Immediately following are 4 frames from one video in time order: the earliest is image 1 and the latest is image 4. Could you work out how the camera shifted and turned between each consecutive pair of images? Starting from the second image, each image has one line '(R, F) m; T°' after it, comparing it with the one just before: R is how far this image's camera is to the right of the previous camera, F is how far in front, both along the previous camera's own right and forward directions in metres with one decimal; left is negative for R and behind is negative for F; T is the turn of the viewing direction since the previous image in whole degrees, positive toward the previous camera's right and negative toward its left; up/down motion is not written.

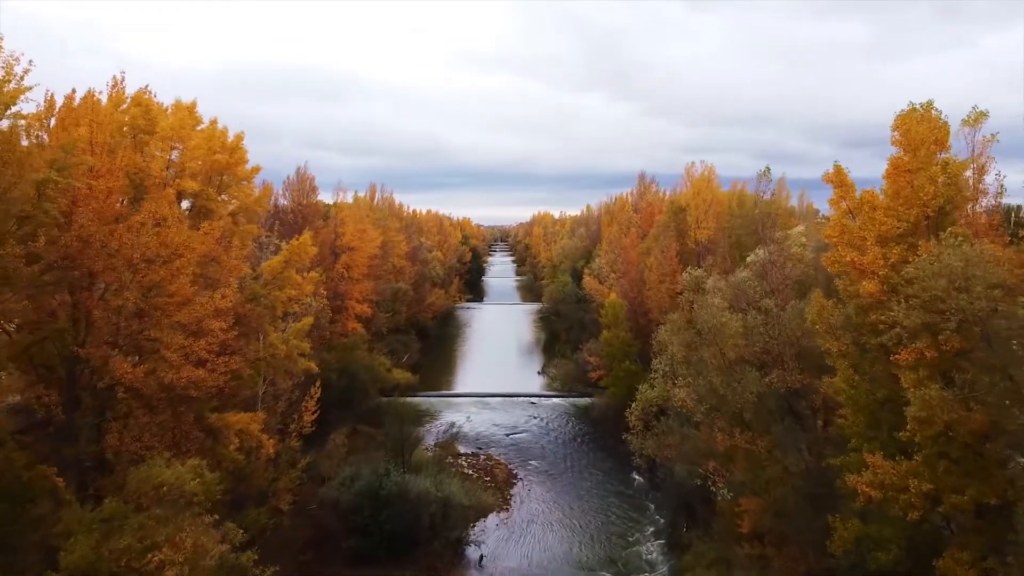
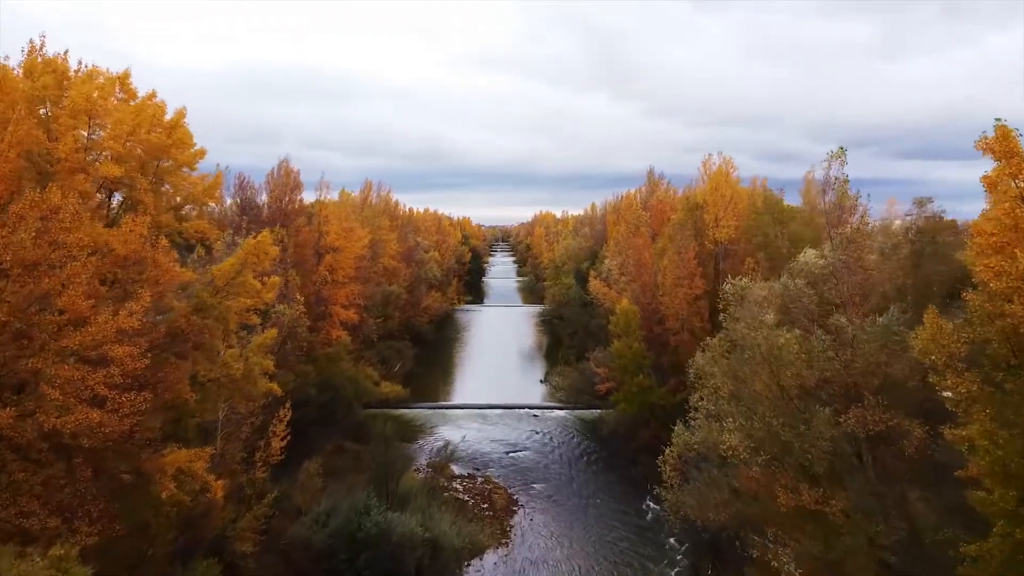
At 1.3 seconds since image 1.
(0.0, +2.6) m; 0°
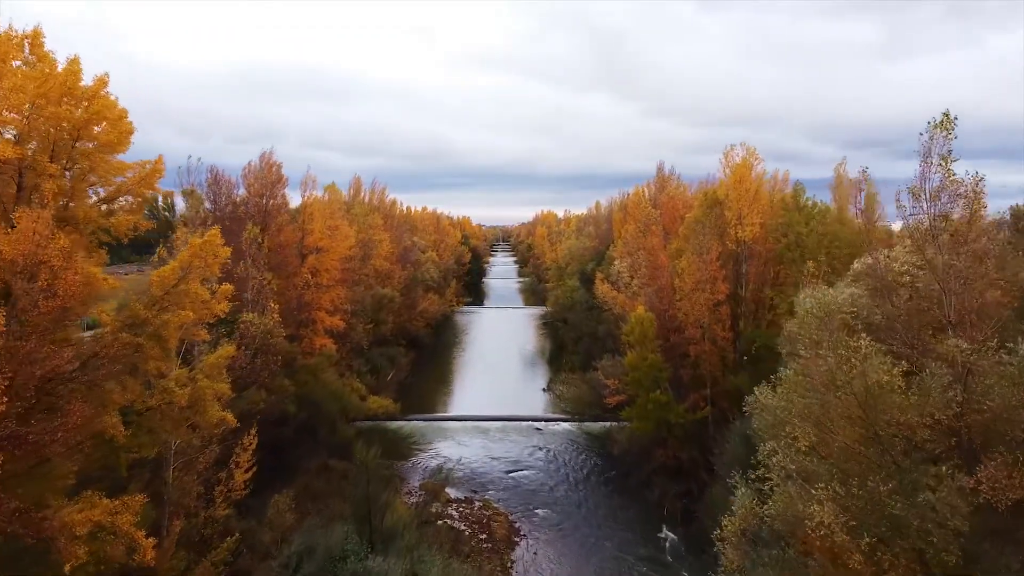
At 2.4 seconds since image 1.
(0.0, +2.4) m; 0°
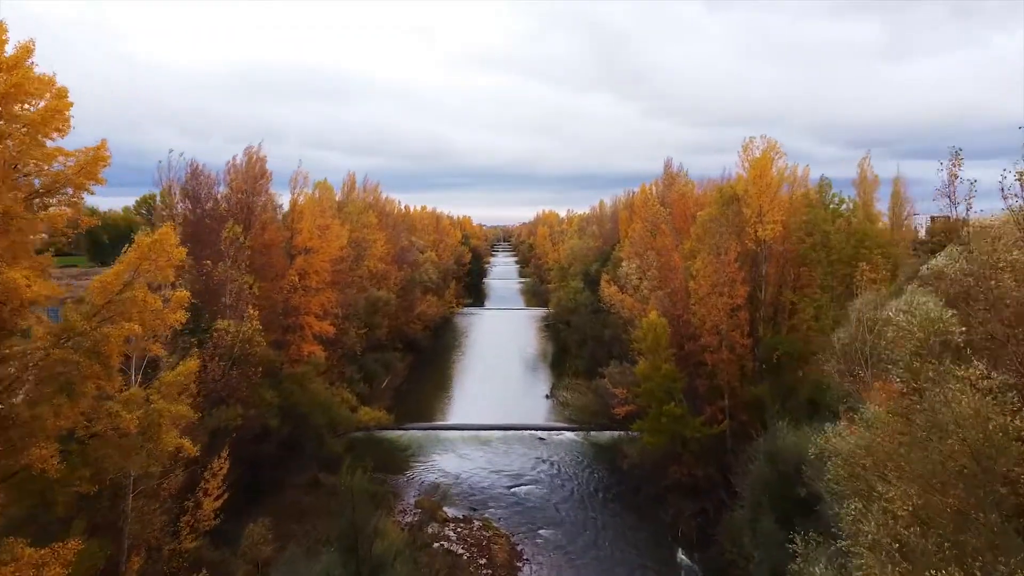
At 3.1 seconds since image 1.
(0.0, +1.6) m; 0°
